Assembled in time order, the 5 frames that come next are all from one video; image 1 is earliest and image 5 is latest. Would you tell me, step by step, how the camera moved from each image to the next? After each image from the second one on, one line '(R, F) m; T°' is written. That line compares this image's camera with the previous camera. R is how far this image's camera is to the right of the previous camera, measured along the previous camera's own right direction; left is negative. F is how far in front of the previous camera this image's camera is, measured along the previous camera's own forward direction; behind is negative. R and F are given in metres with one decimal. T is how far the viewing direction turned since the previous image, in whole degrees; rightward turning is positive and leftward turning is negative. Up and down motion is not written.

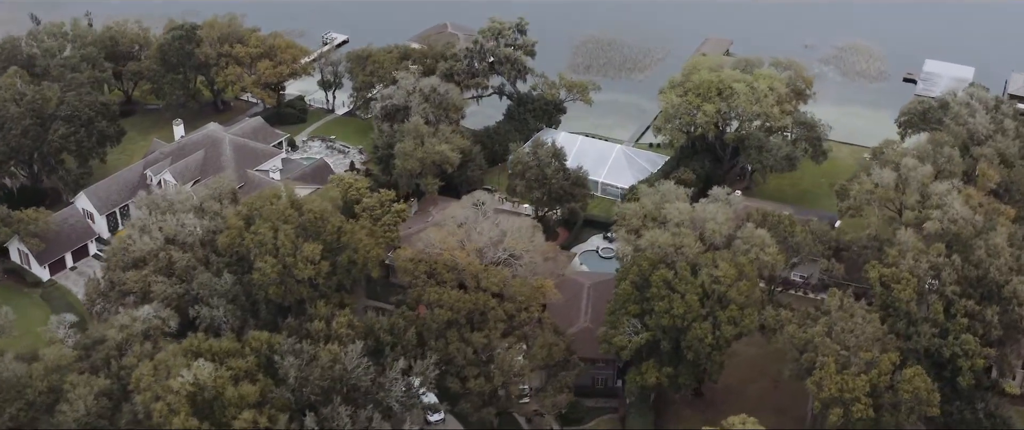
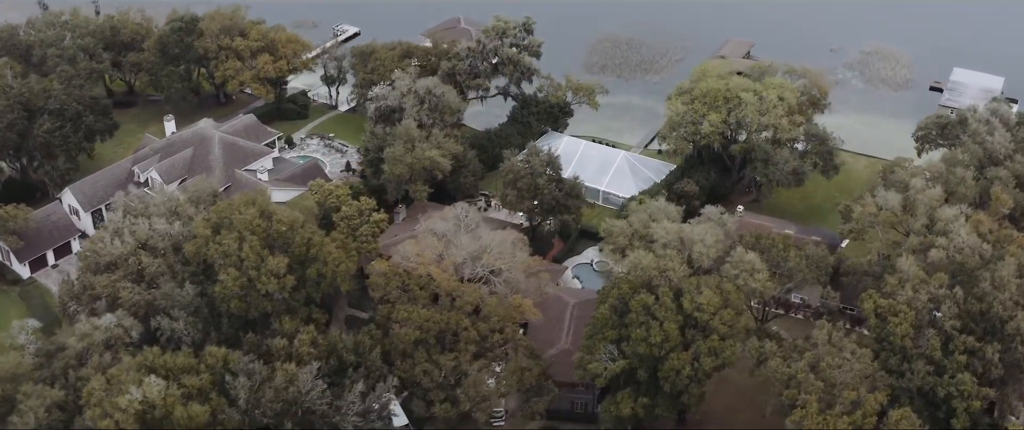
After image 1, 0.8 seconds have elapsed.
(+3.0, +2.3) m; -2°
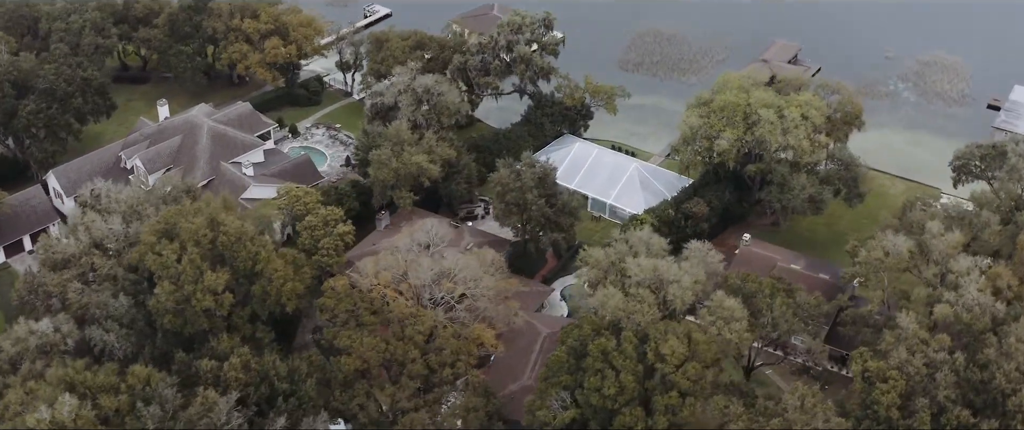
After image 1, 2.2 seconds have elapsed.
(+5.2, +3.9) m; -5°
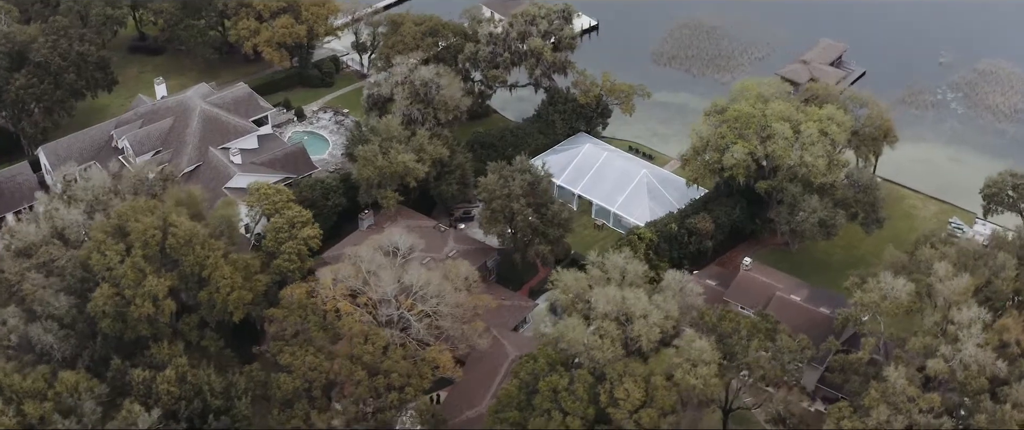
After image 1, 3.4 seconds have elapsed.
(+4.6, +3.2) m; -4°
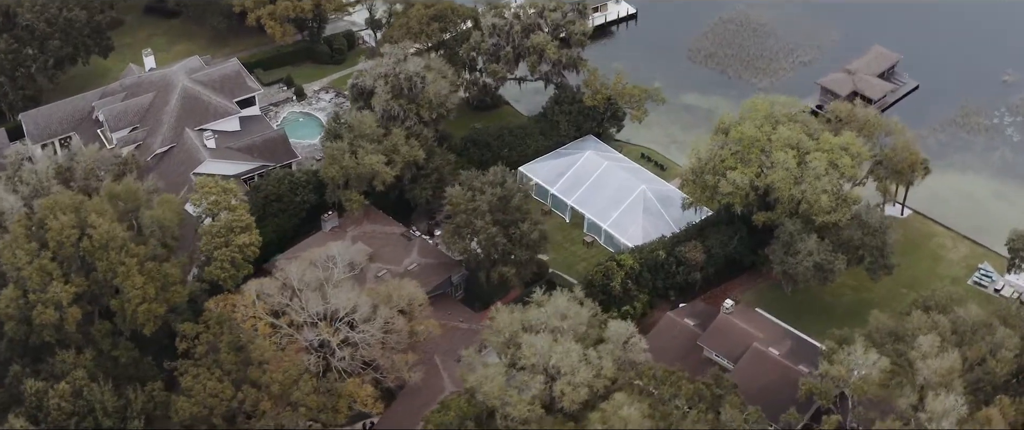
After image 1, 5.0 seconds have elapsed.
(+5.9, +4.3) m; -5°
